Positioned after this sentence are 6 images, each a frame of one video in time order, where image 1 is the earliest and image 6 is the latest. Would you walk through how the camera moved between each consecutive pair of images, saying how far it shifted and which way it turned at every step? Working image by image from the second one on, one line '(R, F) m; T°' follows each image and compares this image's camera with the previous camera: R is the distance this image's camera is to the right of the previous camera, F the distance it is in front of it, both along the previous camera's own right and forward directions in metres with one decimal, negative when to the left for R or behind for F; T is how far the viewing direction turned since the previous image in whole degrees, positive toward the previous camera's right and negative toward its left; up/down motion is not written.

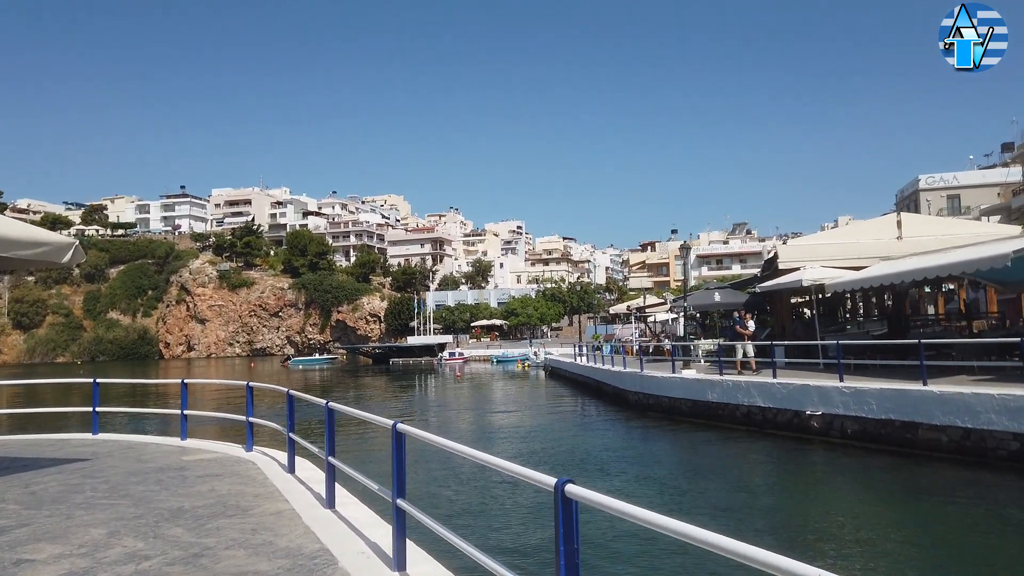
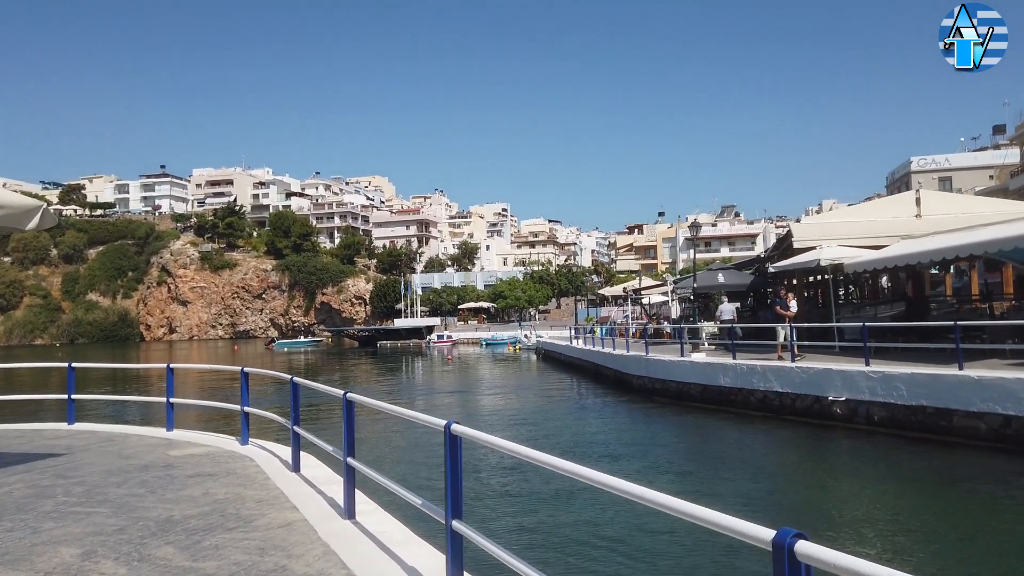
(-0.5, +0.9) m; +1°
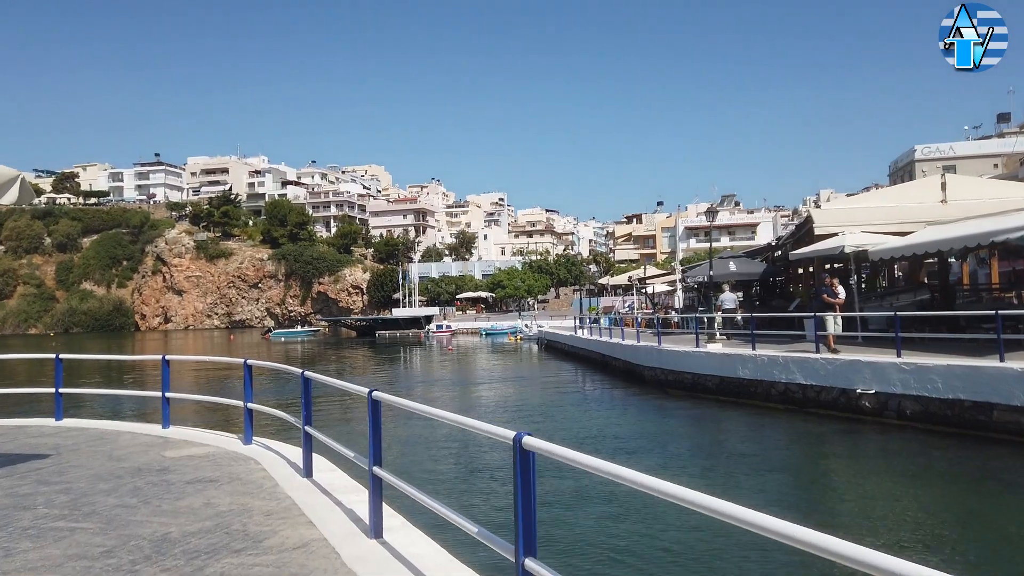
(-0.3, +0.7) m; 0°
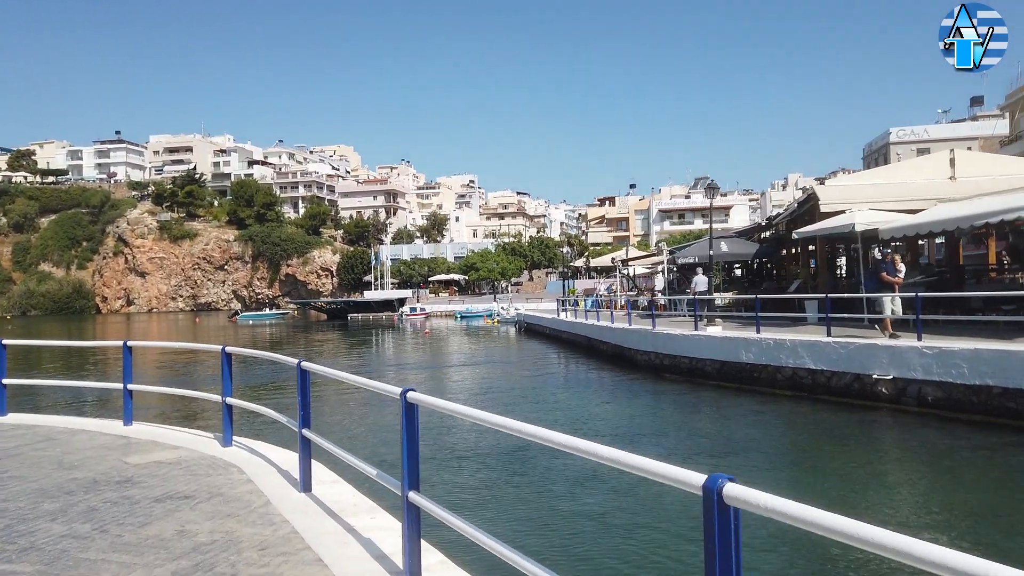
(-0.5, +1.1) m; +2°
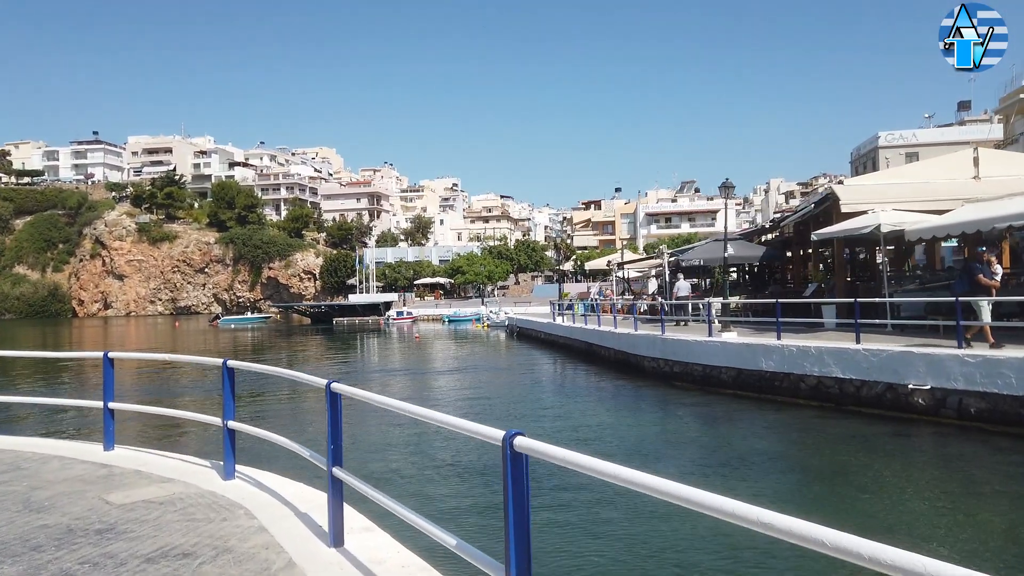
(-0.5, +0.9) m; +1°
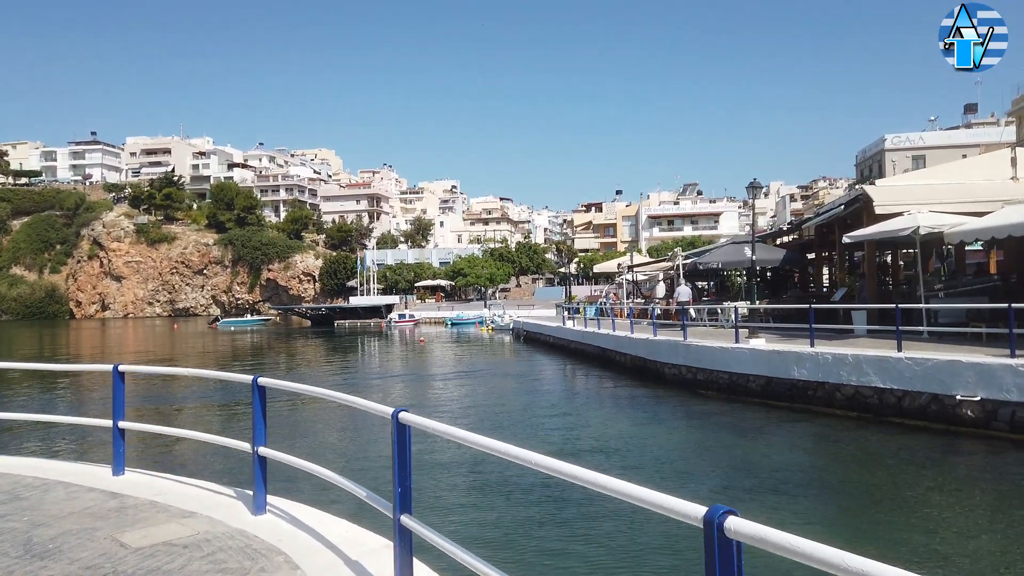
(-0.5, +0.7) m; 0°
